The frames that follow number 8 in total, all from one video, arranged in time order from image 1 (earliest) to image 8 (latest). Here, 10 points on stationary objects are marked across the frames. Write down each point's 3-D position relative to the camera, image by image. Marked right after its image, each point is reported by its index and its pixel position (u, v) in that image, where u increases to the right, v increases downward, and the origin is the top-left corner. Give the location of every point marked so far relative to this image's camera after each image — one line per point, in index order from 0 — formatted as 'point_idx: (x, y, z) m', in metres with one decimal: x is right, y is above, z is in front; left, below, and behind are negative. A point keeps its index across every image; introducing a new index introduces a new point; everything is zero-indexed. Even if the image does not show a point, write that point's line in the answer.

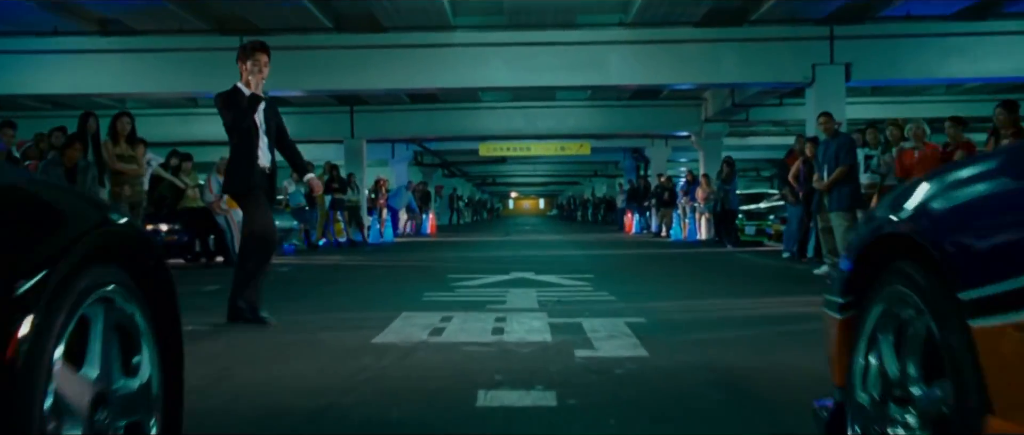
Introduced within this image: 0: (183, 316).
0: (-3.4, -1.0, +12.4) m
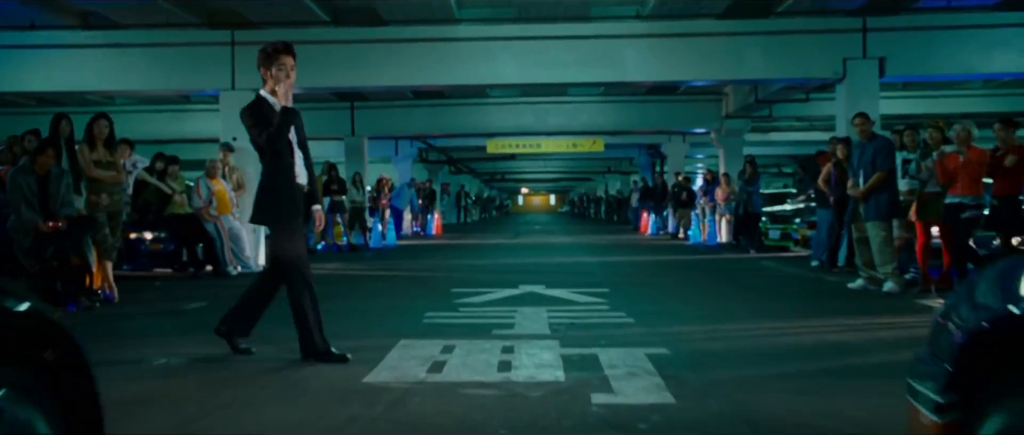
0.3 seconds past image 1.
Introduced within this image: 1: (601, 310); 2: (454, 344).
0: (-3.3, -1.2, +11.3) m
1: (+1.0, -1.1, +13.1) m
2: (-0.6, -1.2, +11.4) m
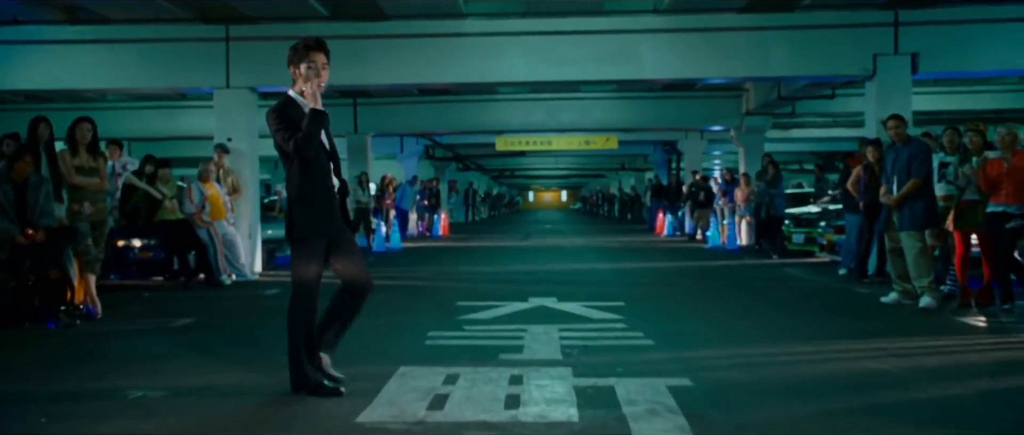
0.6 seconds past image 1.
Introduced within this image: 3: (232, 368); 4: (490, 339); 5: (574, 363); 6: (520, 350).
0: (-3.3, -1.4, +10.5) m
1: (+1.1, -1.3, +12.3) m
2: (-0.5, -1.4, +10.6) m
3: (-2.6, -1.3, +10.8) m
4: (-0.2, -1.2, +12.0) m
5: (+0.6, -1.3, +10.9) m
6: (+0.1, -1.3, +11.6) m
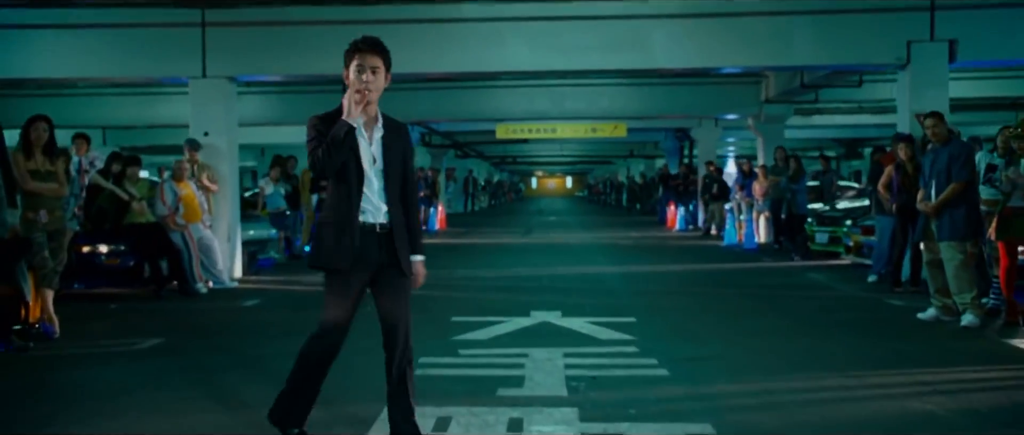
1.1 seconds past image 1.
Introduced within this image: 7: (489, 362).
0: (-3.3, -1.6, +9.4) m
1: (+1.1, -1.4, +11.2) m
2: (-0.5, -1.6, +9.5) m
3: (-2.6, -1.5, +9.7) m
4: (-0.2, -1.4, +10.8) m
5: (+0.6, -1.5, +9.8) m
6: (+0.1, -1.4, +10.5) m
7: (-0.2, -1.3, +11.0) m
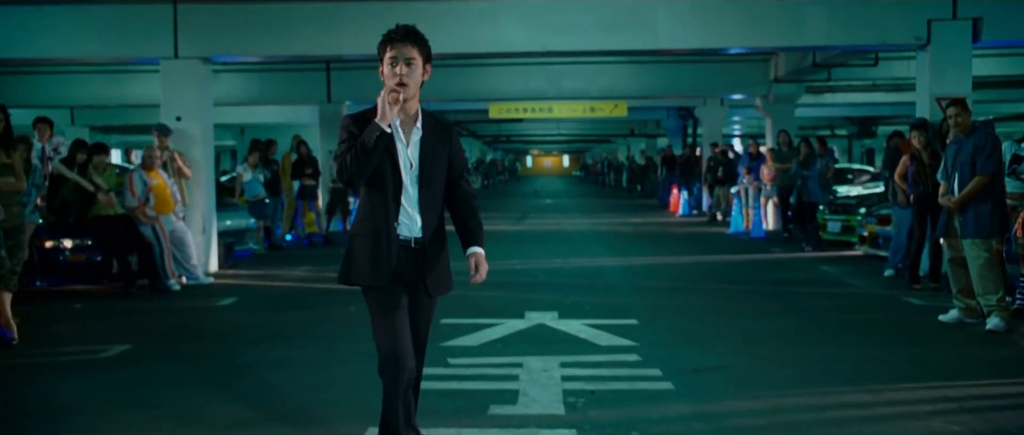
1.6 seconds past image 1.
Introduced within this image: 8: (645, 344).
0: (-3.3, -1.7, +8.7) m
1: (+1.0, -1.4, +10.4) m
2: (-0.5, -1.6, +8.8) m
3: (-2.6, -1.6, +9.0) m
4: (-0.3, -1.4, +10.1) m
5: (+0.5, -1.6, +9.1) m
6: (0.0, -1.5, +9.8) m
7: (-0.3, -1.3, +10.2) m
8: (+1.3, -1.2, +11.3) m
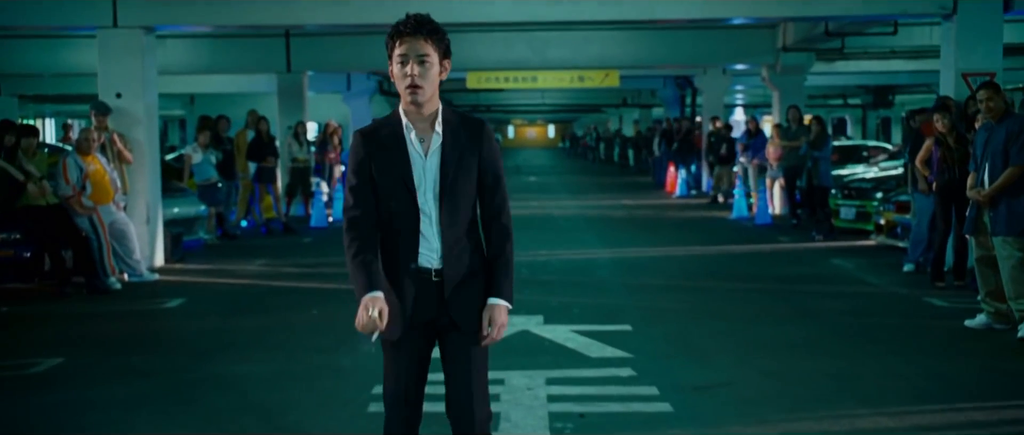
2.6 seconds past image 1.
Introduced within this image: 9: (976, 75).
0: (-3.5, -1.8, +7.5) m
1: (+0.8, -1.4, +9.3) m
2: (-0.7, -1.8, +7.6) m
3: (-2.8, -1.7, +7.8) m
4: (-0.4, -1.4, +8.9) m
5: (+0.4, -1.7, +8.0) m
6: (-0.1, -1.5, +8.6) m
7: (-0.4, -1.4, +9.0) m
8: (+1.1, -1.2, +10.1) m
9: (+6.0, +2.0, +15.6) m
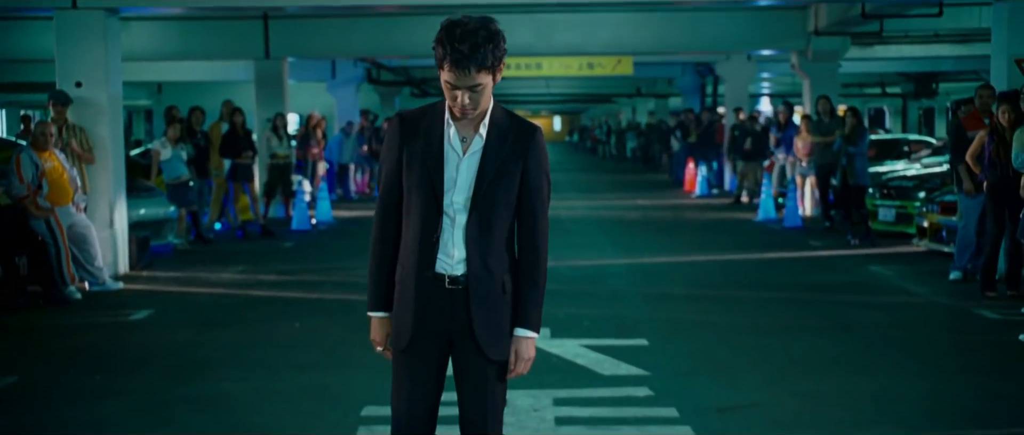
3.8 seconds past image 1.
0: (-3.5, -1.9, +6.4) m
1: (+0.8, -1.4, +8.1) m
2: (-0.7, -1.8, +6.5) m
3: (-2.8, -1.8, +6.7) m
4: (-0.4, -1.5, +7.8) m
5: (+0.4, -1.7, +6.8) m
6: (-0.1, -1.6, +7.5) m
7: (-0.4, -1.4, +7.9) m
8: (+1.1, -1.2, +9.0) m
9: (+6.0, +2.0, +14.4) m
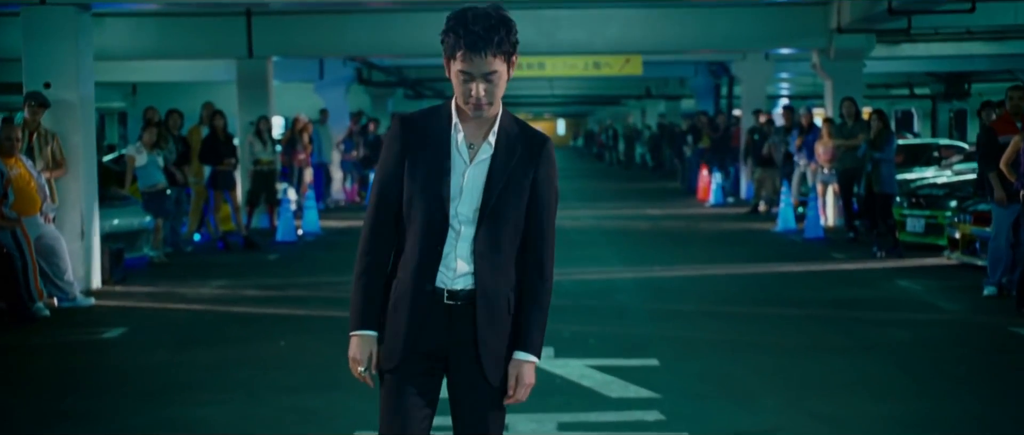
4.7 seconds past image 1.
0: (-3.5, -2.0, +5.7) m
1: (+0.8, -1.5, +7.4) m
2: (-0.7, -1.9, +5.8) m
3: (-2.8, -1.9, +6.0) m
4: (-0.5, -1.5, +7.1) m
5: (+0.4, -1.8, +6.1) m
6: (-0.1, -1.7, +6.8) m
7: (-0.4, -1.5, +7.2) m
8: (+1.1, -1.3, +8.2) m
9: (+6.1, +1.9, +13.7) m
